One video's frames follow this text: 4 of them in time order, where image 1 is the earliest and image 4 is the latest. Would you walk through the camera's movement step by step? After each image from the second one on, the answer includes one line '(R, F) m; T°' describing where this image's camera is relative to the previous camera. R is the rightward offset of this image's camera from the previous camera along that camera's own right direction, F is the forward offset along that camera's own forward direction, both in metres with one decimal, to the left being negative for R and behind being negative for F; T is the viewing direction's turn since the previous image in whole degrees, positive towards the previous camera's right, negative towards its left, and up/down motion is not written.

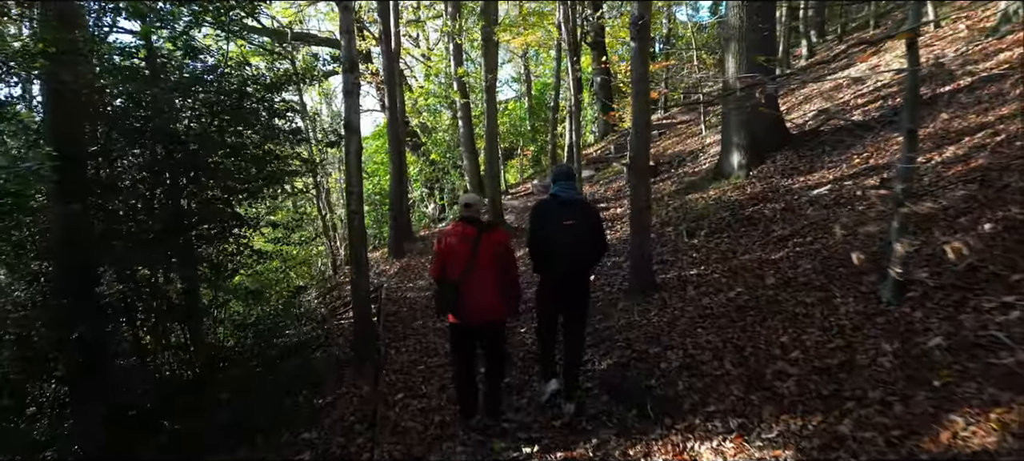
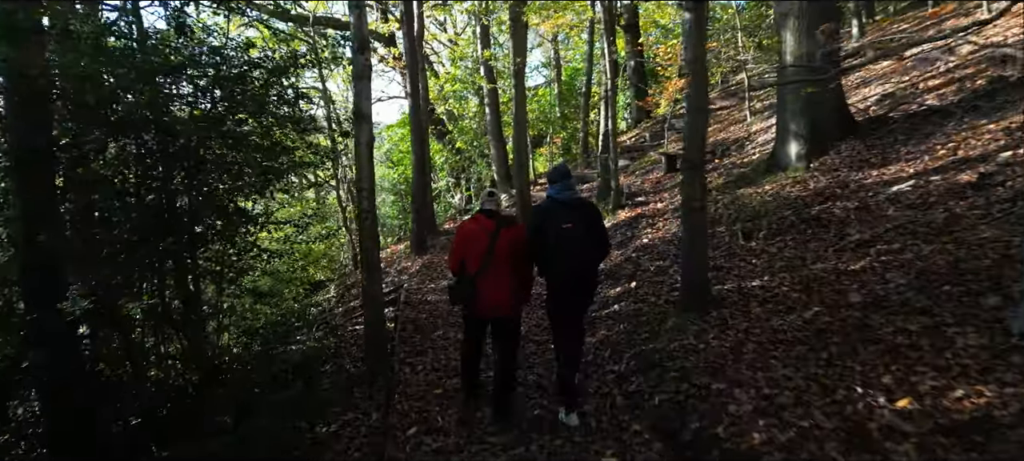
(0.0, +0.9) m; -2°
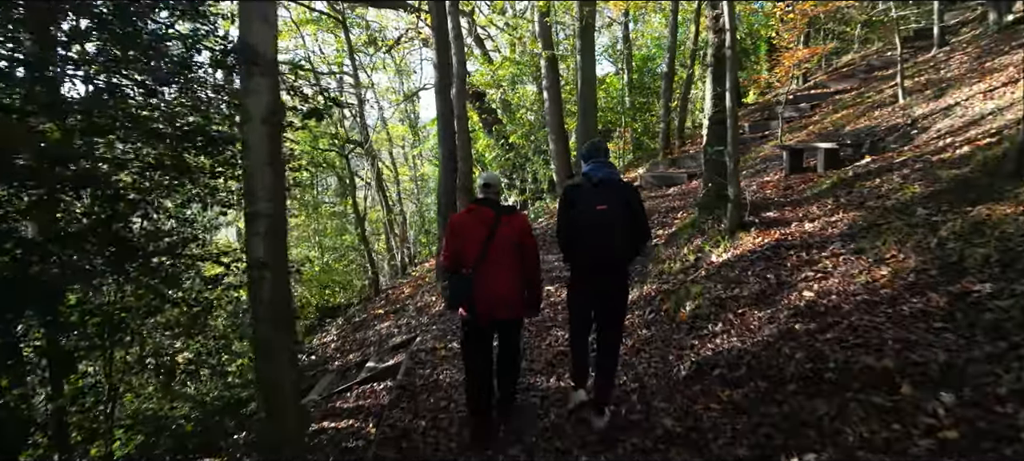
(0.0, +3.6) m; -5°
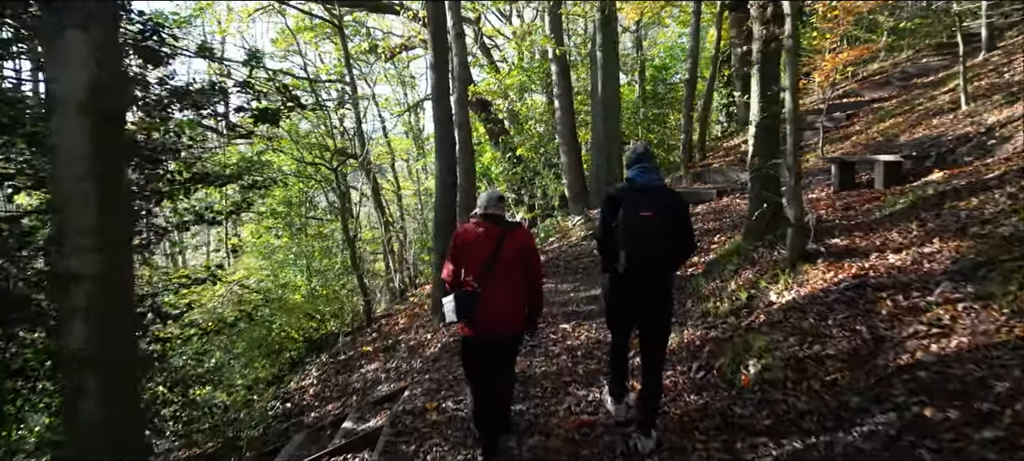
(0.0, +1.3) m; -1°
